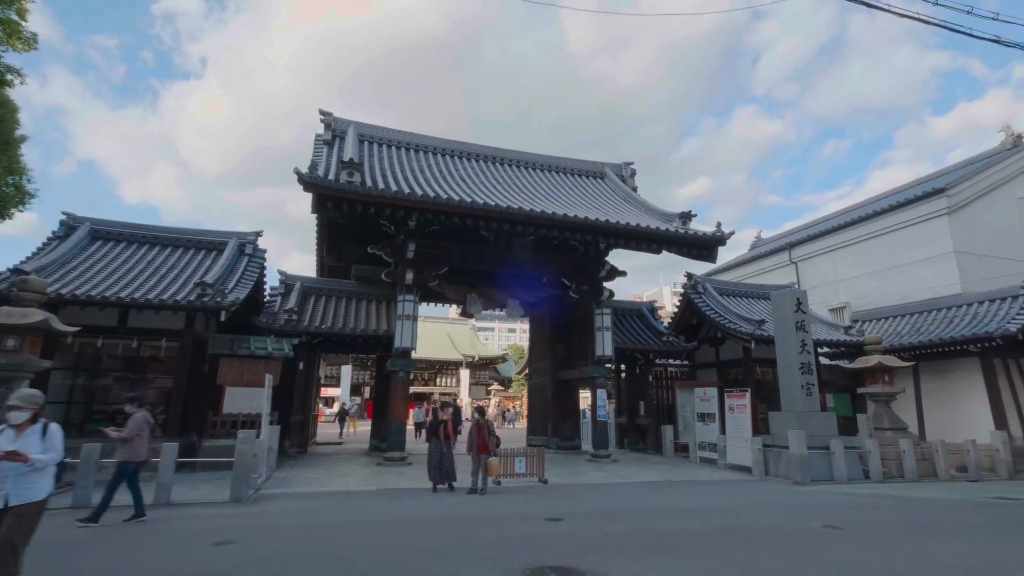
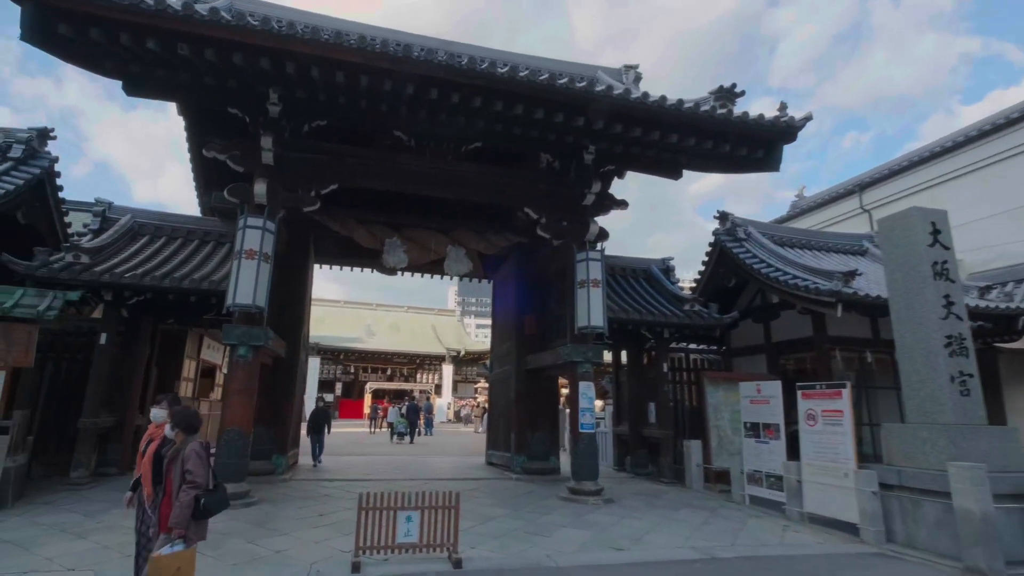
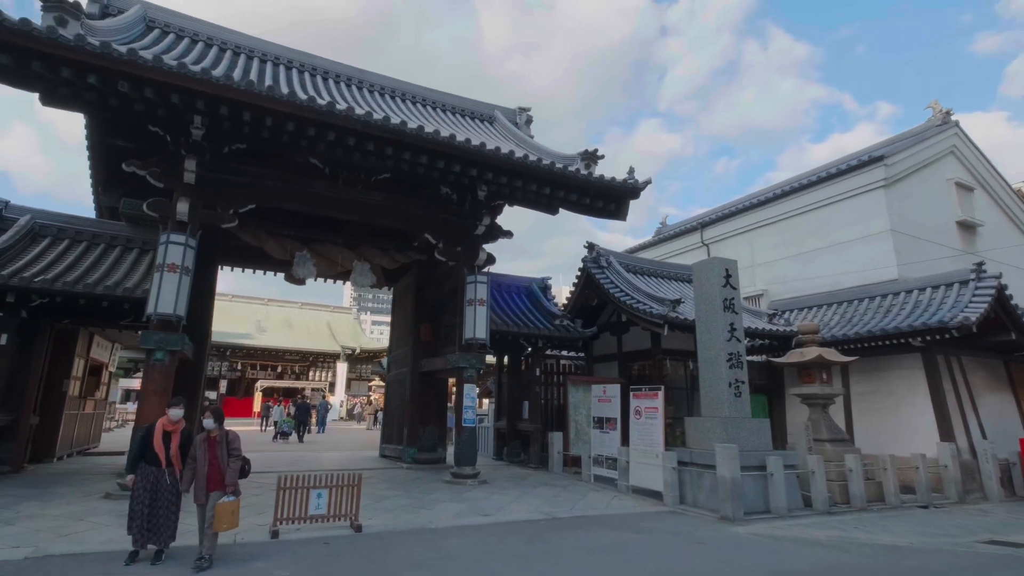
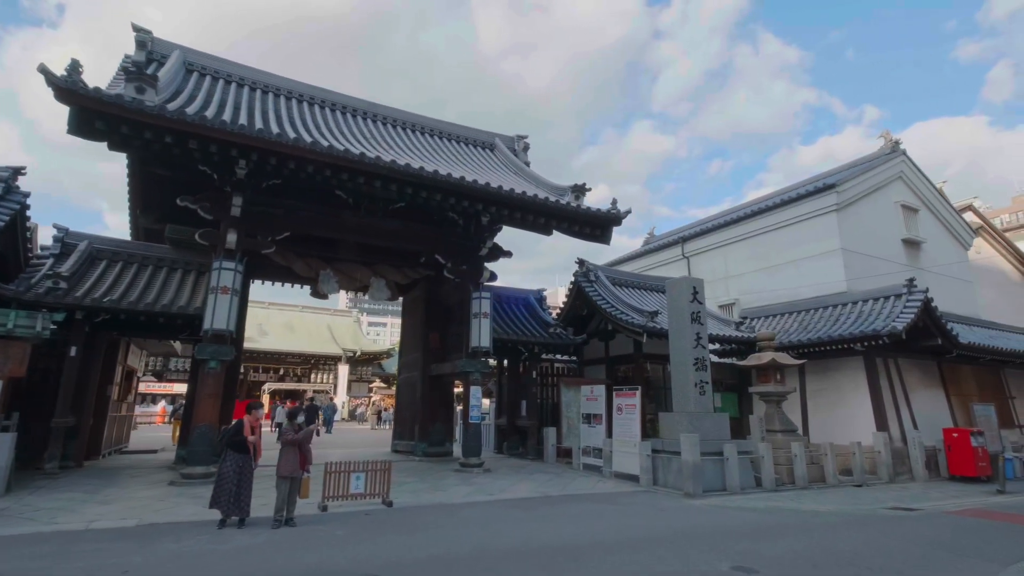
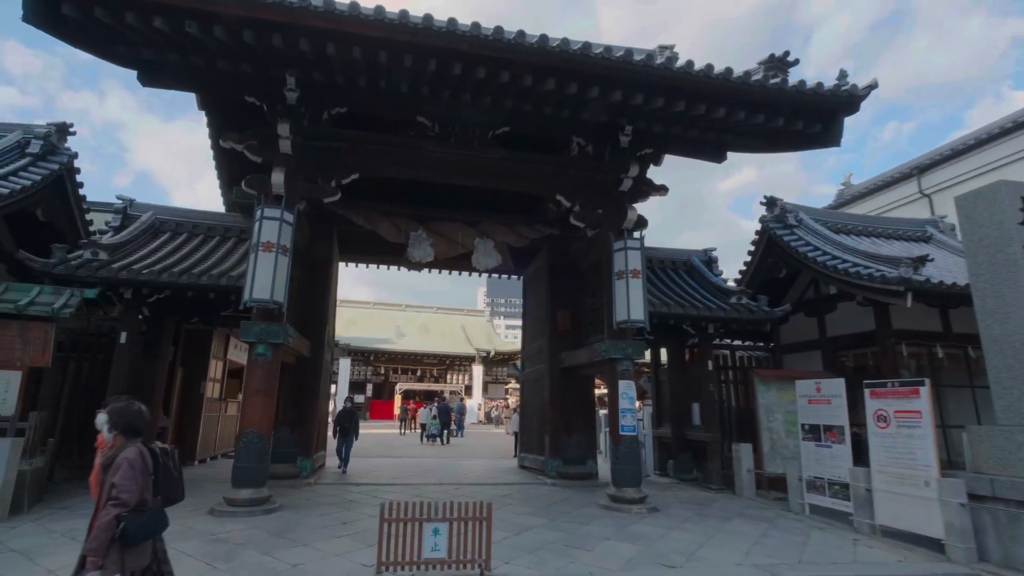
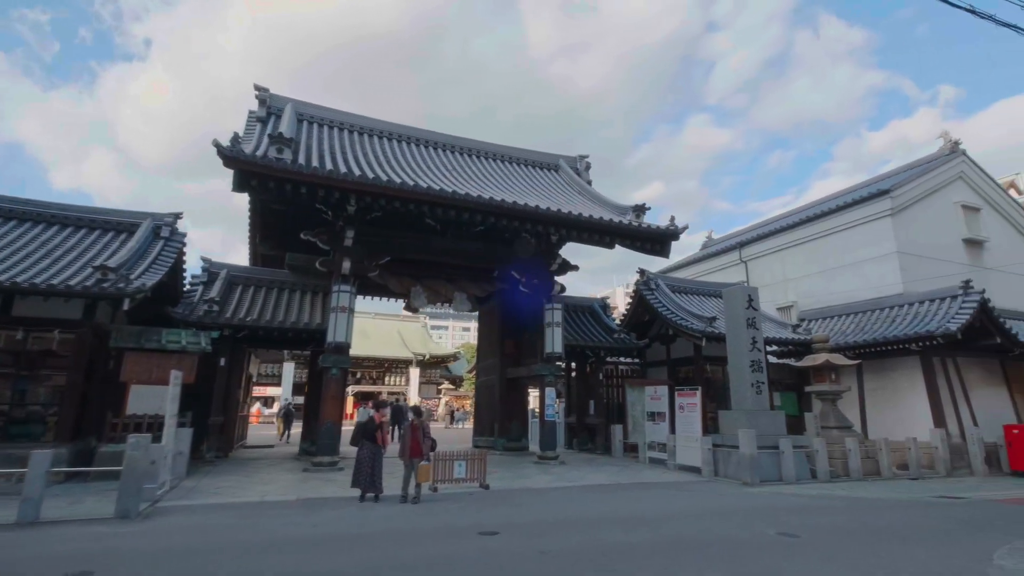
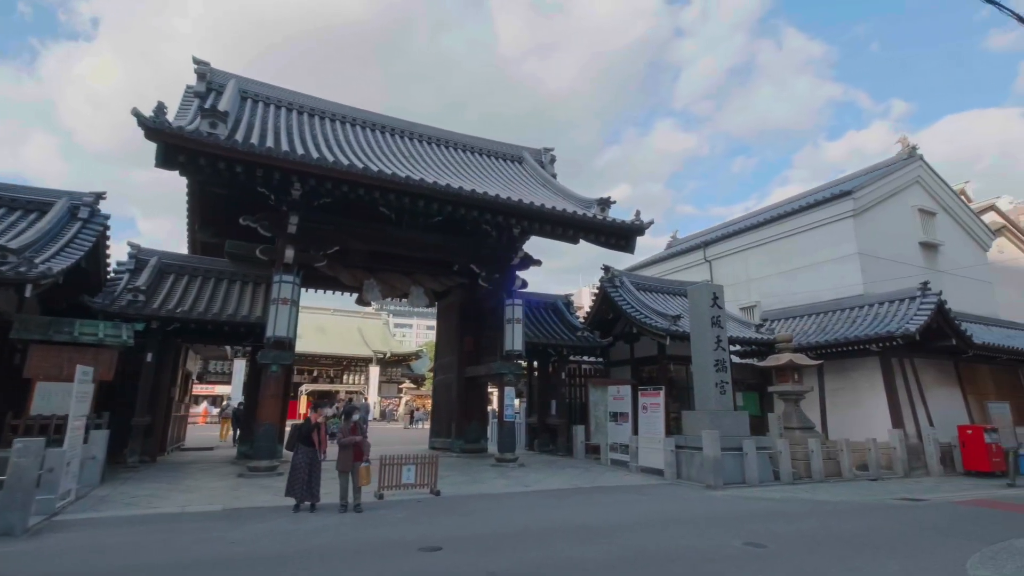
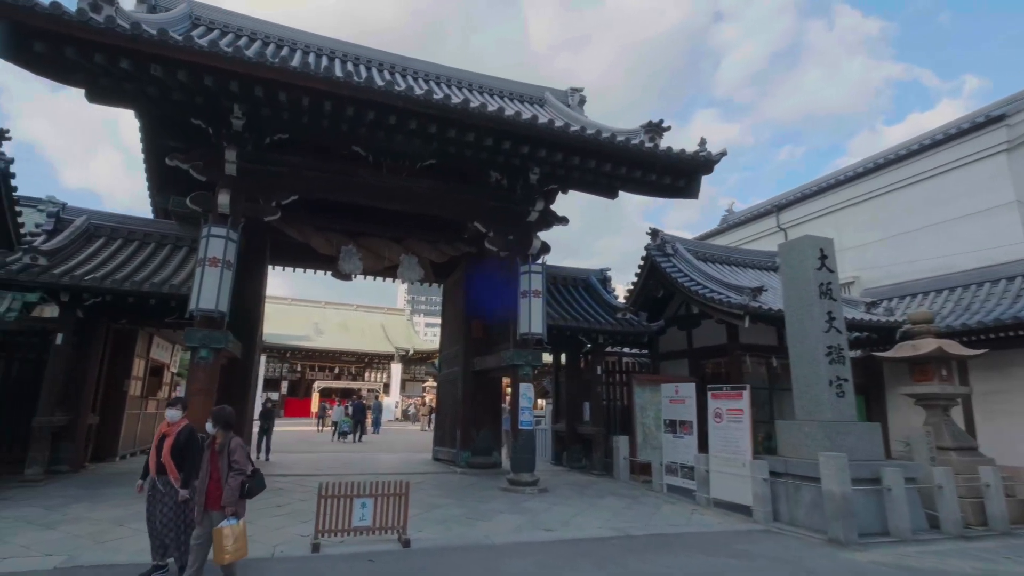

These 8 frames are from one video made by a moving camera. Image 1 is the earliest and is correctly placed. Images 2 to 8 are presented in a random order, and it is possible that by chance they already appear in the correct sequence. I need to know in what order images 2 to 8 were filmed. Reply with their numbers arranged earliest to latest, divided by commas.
6, 7, 4, 3, 8, 2, 5
